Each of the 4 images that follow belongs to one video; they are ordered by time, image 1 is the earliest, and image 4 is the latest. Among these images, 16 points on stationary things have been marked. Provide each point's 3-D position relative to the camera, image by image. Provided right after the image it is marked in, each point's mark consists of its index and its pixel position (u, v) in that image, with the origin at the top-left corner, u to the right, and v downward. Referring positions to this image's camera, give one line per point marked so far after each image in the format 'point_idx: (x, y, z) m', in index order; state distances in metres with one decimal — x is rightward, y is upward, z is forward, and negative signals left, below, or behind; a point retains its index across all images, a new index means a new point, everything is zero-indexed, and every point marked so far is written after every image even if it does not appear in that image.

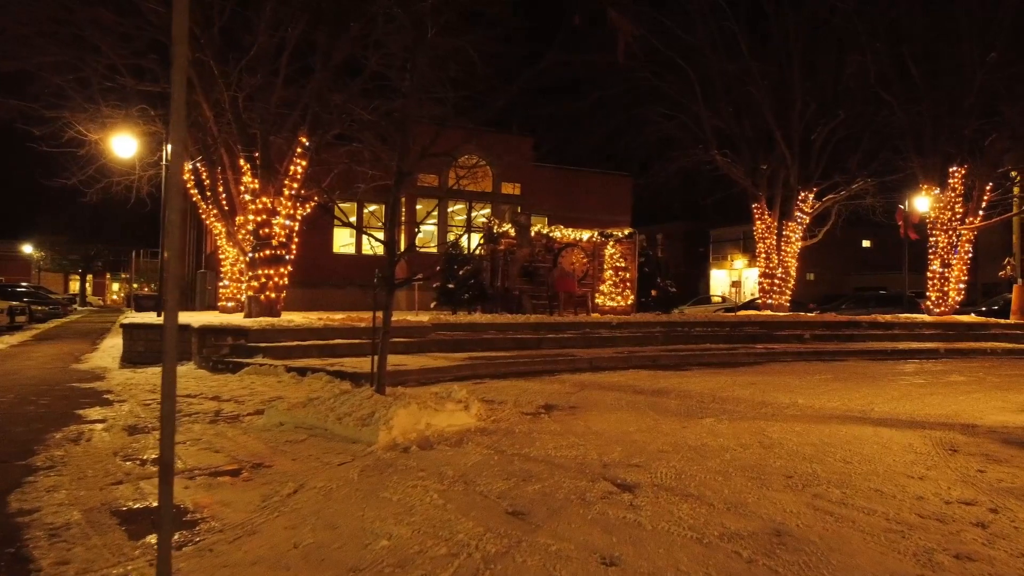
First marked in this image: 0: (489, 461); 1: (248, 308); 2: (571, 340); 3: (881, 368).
0: (-0.2, -1.4, +5.9) m
1: (-5.7, -0.4, +16.3) m
2: (+1.3, -1.2, +16.7) m
3: (+6.9, -1.5, +14.1) m
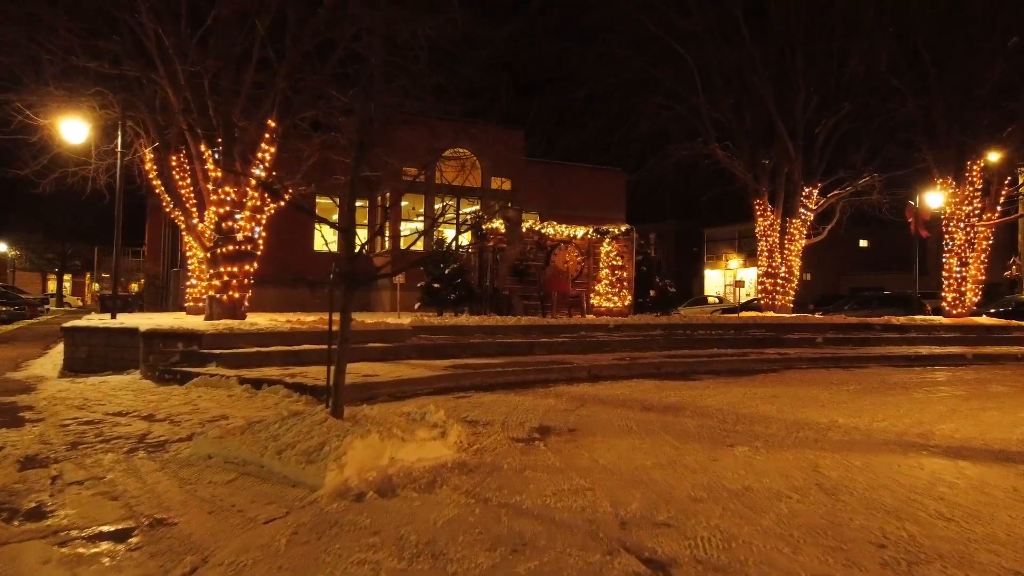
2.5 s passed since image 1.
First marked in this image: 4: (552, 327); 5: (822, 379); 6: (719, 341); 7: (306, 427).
0: (-0.3, -1.4, +4.5) m
1: (-5.9, -0.4, +14.7) m
2: (+1.1, -1.1, +15.3) m
3: (+6.7, -1.5, +12.7) m
4: (+0.9, -0.9, +17.3) m
5: (+4.9, -1.5, +12.0) m
6: (+4.8, -1.2, +17.3) m
7: (-1.6, -1.1, +6.0) m
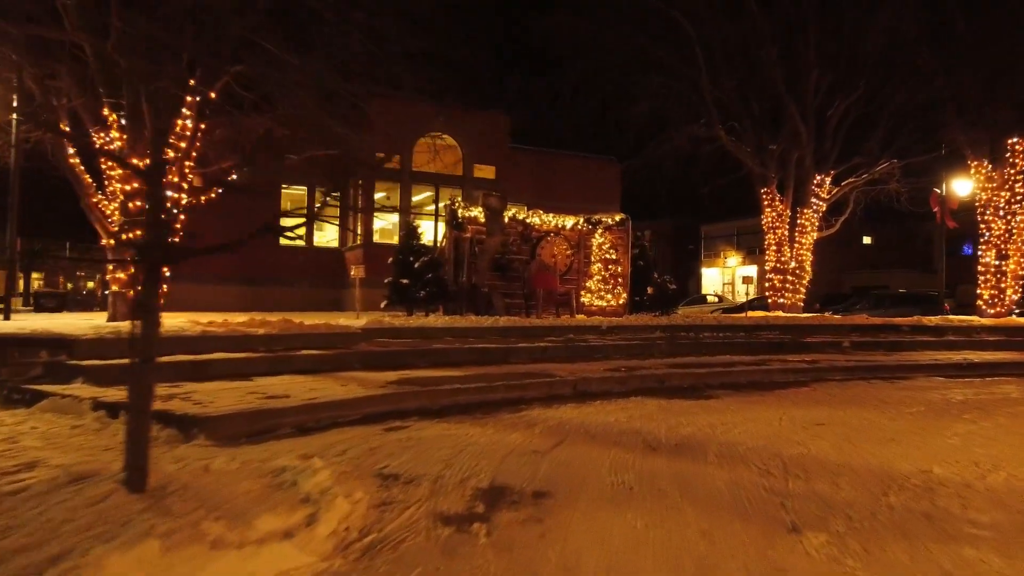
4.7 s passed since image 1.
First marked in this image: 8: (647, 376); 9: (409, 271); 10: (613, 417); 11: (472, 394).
0: (-0.6, -1.3, +1.9) m
1: (-6.4, -0.3, +12.1) m
2: (+0.6, -1.1, +12.7) m
3: (+6.2, -1.4, +10.2) m
4: (+0.4, -0.8, +14.7) m
5: (+4.5, -1.4, +9.5) m
6: (+4.3, -1.1, +14.8) m
7: (-2.0, -1.0, +3.4) m
8: (+1.8, -1.2, +10.2) m
9: (-2.6, +0.4, +19.2) m
10: (+1.0, -1.3, +7.6) m
11: (-0.5, -1.2, +8.5) m
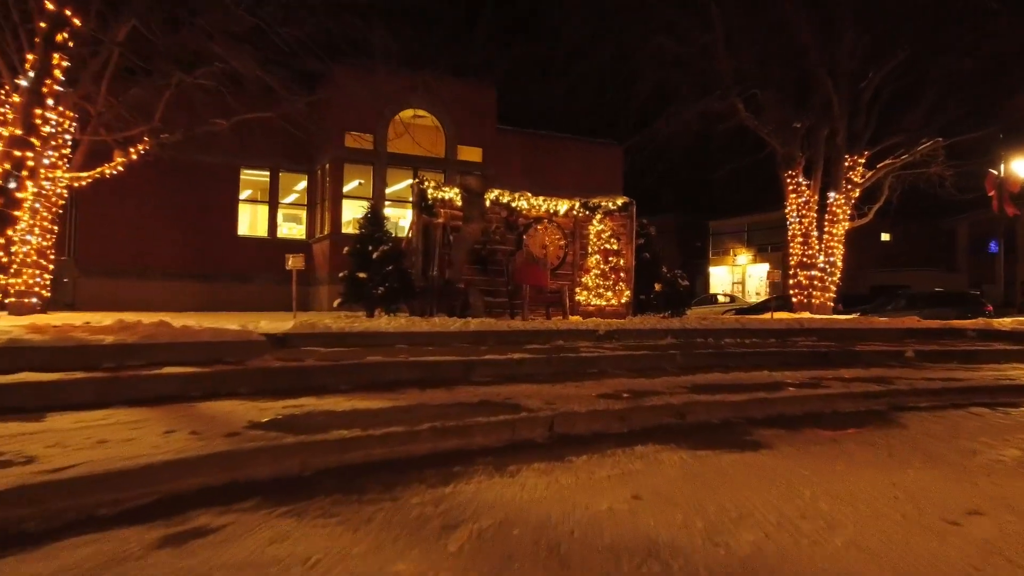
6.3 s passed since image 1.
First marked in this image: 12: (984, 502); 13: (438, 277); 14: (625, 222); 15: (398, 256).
0: (-1.2, -1.2, -1.4) m
1: (-6.9, -0.2, +8.9) m
2: (+0.2, -1.0, +9.4) m
3: (+5.8, -1.3, +6.9) m
4: (0.0, -0.7, +11.5) m
5: (+4.0, -1.3, +6.2) m
6: (+3.8, -1.1, +11.5) m
7: (-2.5, -0.9, +0.2) m
8: (+1.4, -1.1, +6.9) m
9: (-3.1, +0.5, +16.0) m
10: (+0.5, -1.2, +4.4) m
11: (-0.9, -1.1, +5.3) m
12: (+2.9, -1.3, +4.5) m
13: (-1.5, +0.2, +15.3) m
14: (+2.6, +1.5, +17.1) m
15: (-2.4, +0.7, +15.7) m
